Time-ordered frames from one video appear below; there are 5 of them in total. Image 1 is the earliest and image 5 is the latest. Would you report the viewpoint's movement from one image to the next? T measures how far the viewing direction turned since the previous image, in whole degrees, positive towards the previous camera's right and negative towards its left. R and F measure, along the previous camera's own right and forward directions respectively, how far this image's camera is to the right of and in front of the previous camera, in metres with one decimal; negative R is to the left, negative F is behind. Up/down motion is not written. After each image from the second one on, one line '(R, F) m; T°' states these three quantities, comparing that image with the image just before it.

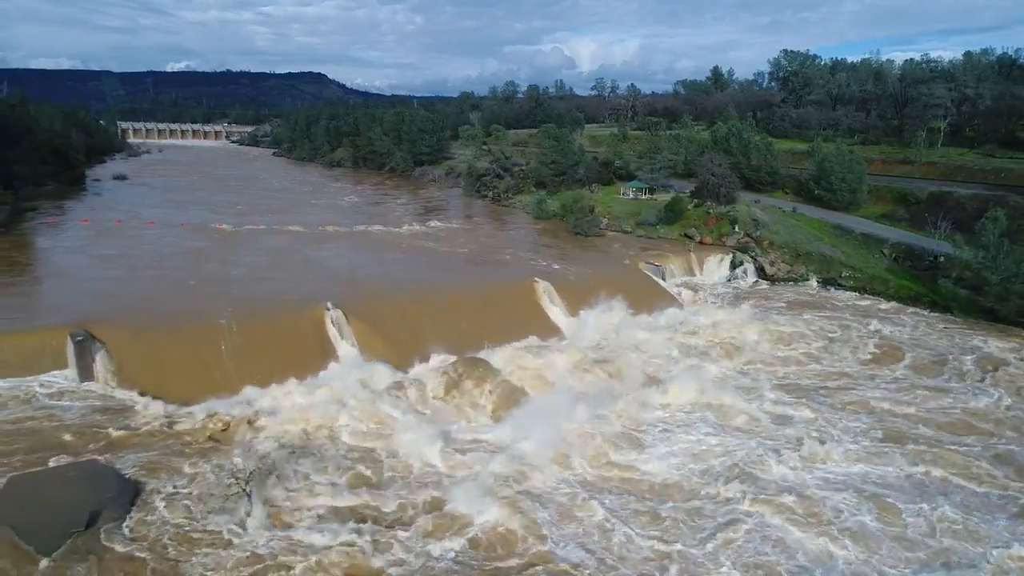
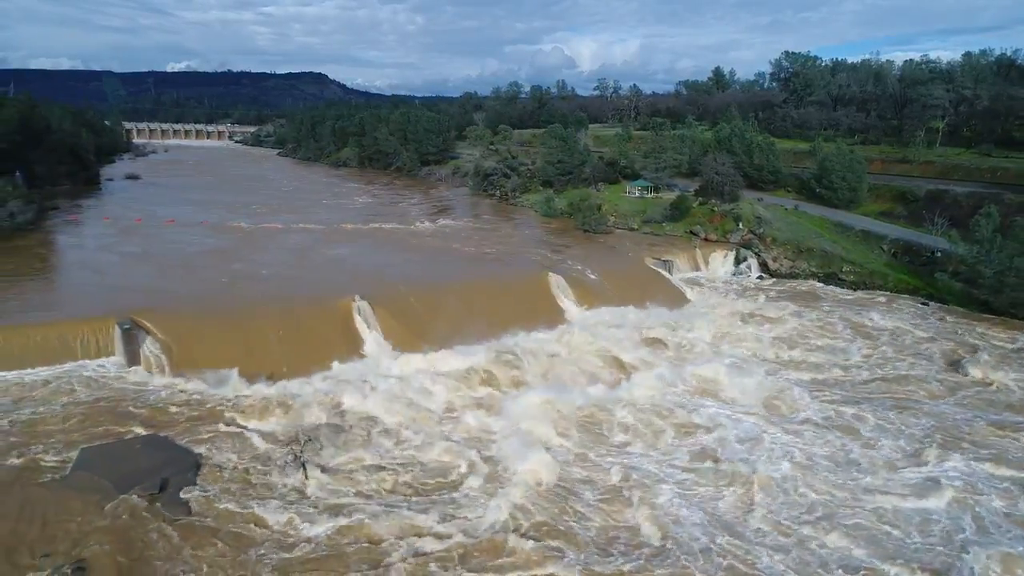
(-0.4, -0.8) m; 0°
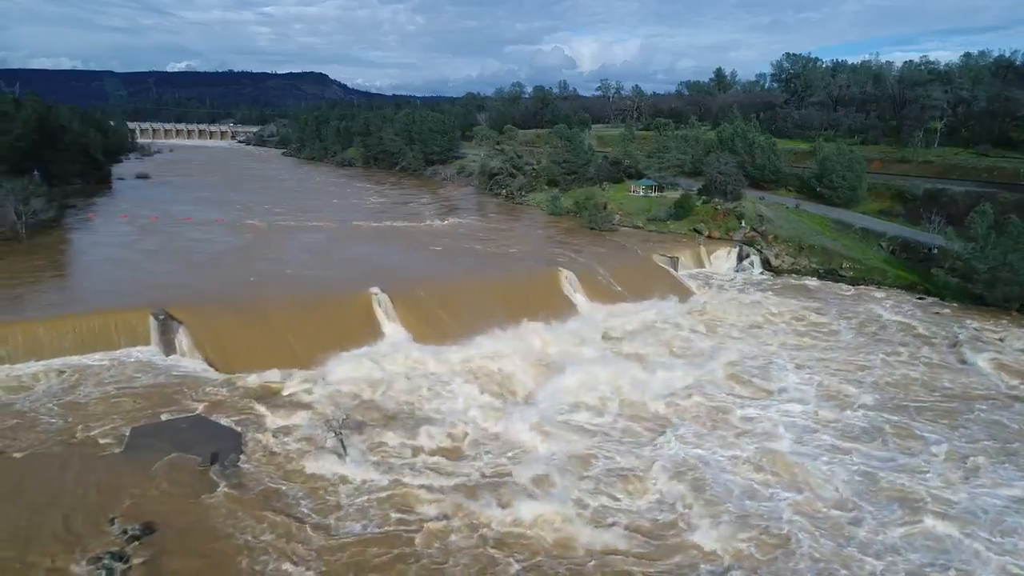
(-0.3, -0.7) m; 0°
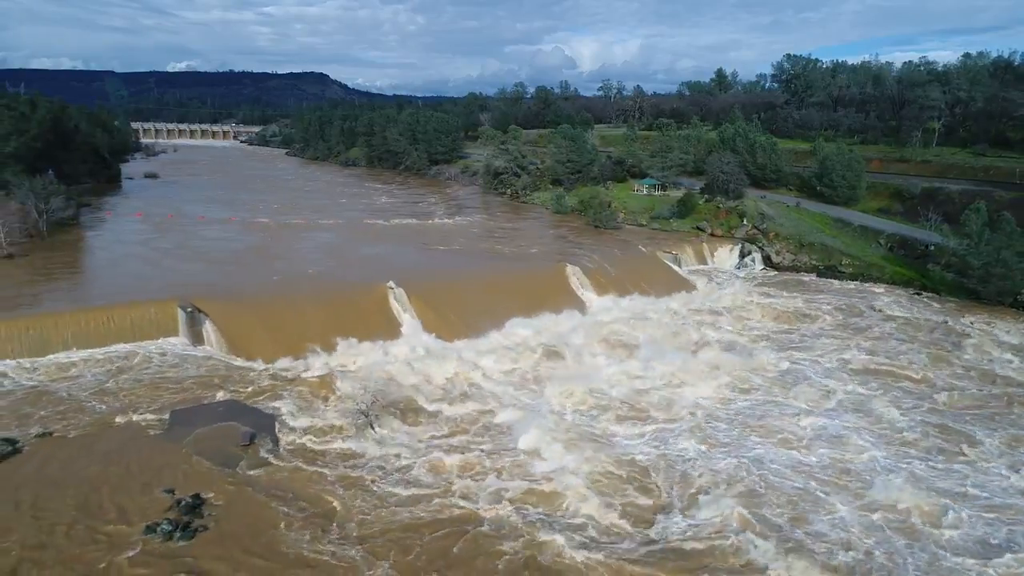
(-0.3, -0.6) m; 0°
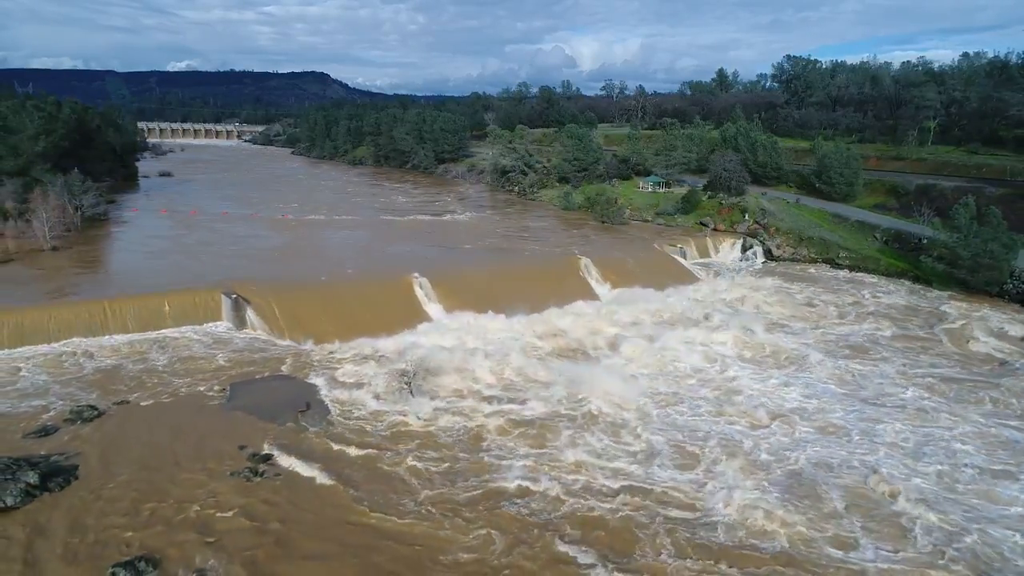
(-0.4, -1.1) m; 0°
